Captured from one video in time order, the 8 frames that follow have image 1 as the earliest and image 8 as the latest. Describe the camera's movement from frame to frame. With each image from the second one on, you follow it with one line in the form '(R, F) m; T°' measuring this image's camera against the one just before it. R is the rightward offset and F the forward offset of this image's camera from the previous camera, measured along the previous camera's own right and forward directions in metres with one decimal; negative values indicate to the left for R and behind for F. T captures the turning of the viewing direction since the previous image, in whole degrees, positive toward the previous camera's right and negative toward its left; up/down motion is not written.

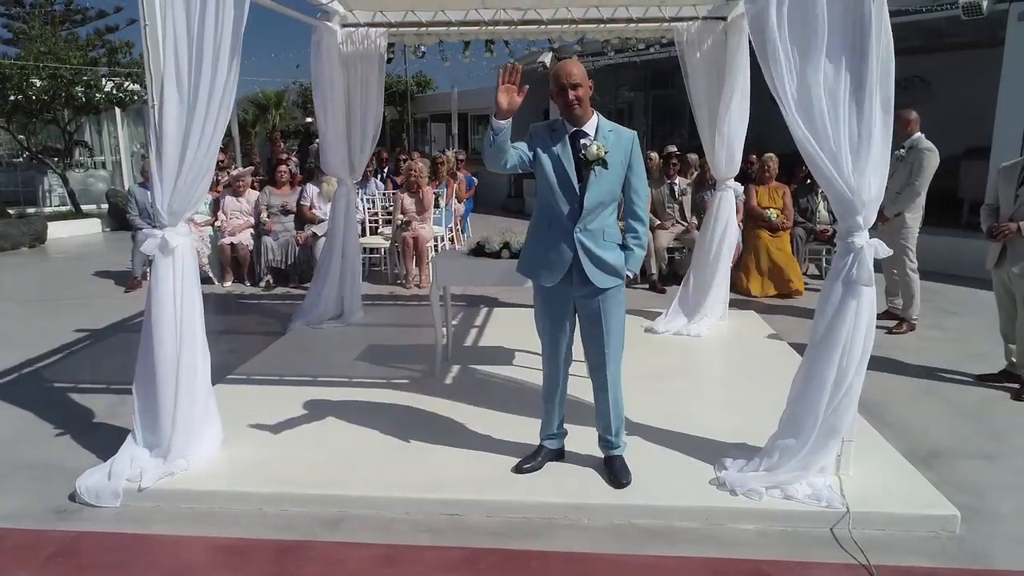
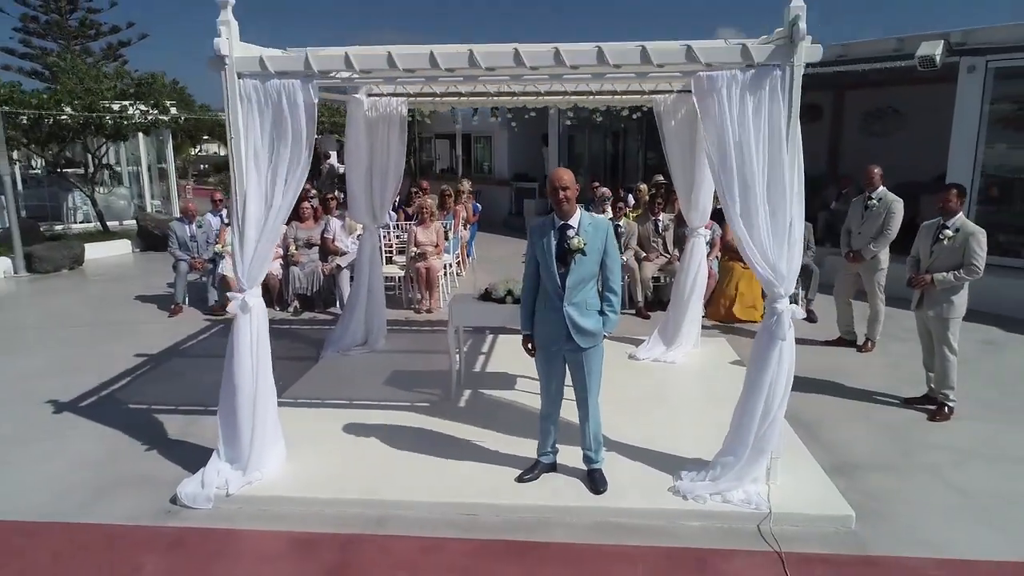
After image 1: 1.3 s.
(0.0, -0.8) m; 0°
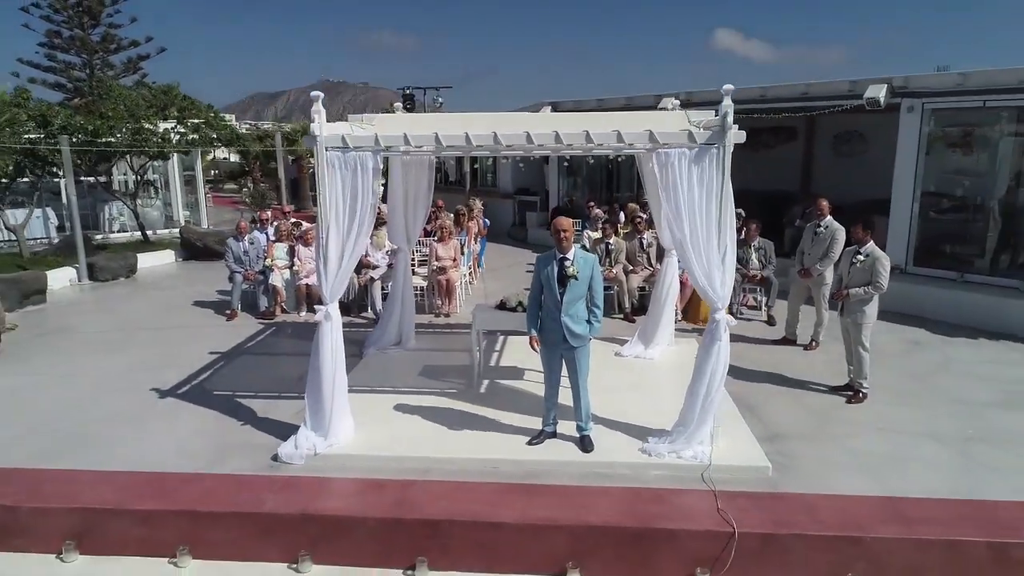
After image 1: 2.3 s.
(-0.1, -1.2) m; 0°
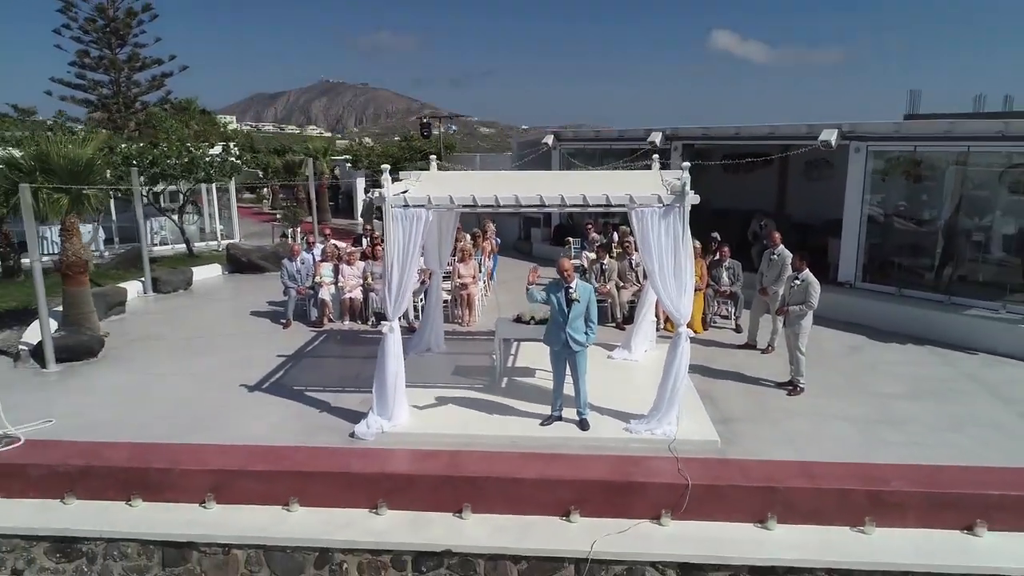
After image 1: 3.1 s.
(-0.1, -1.6) m; 0°
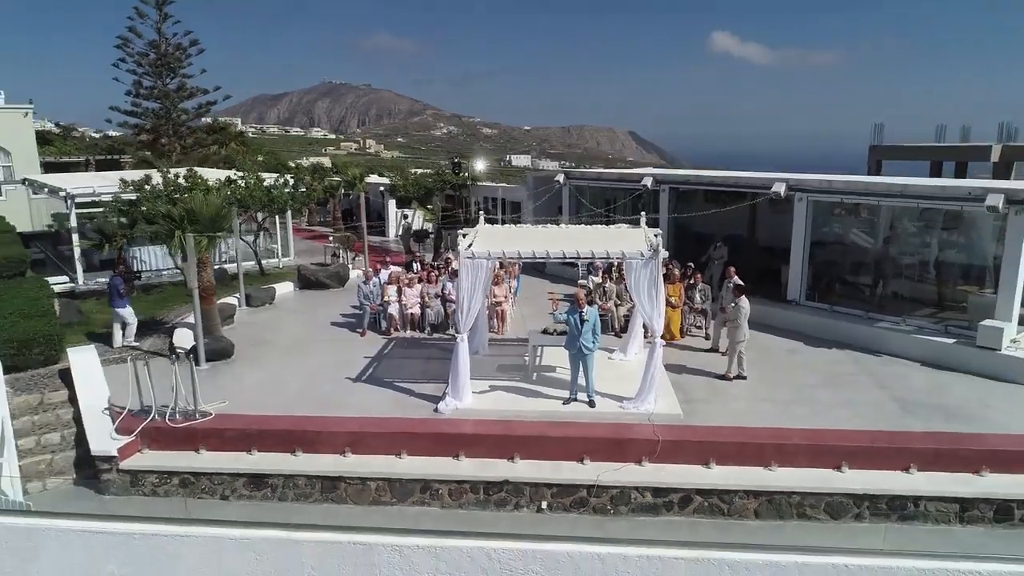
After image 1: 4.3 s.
(-0.4, -3.0) m; 0°
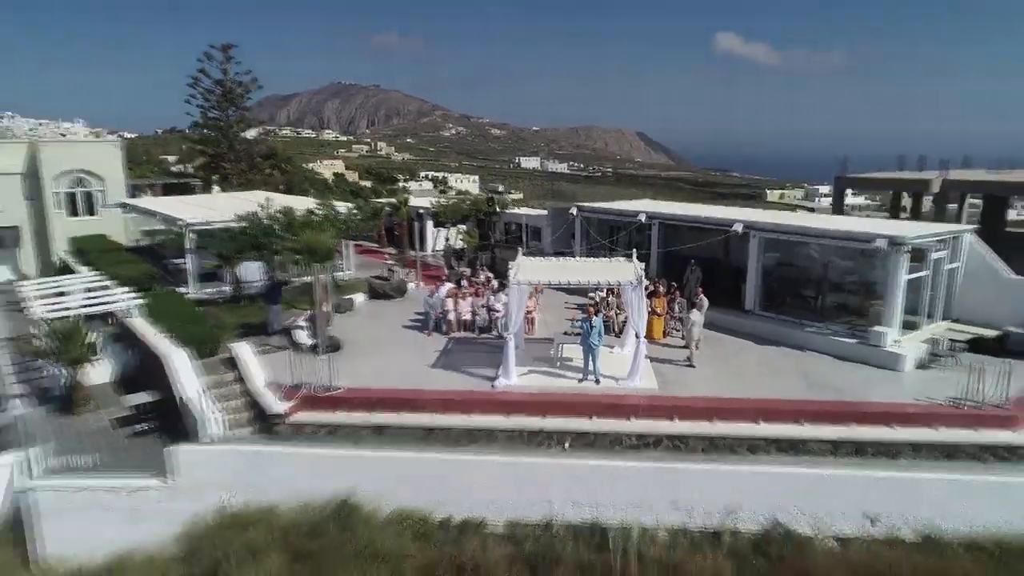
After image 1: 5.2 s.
(-0.5, -4.6) m; -1°
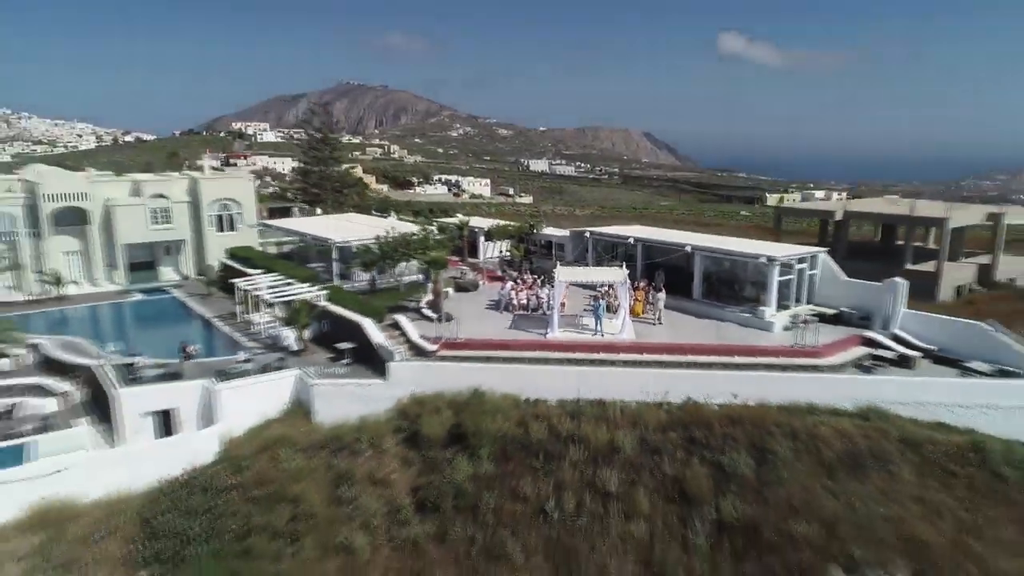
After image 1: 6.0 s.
(-1.3, -11.6) m; 0°
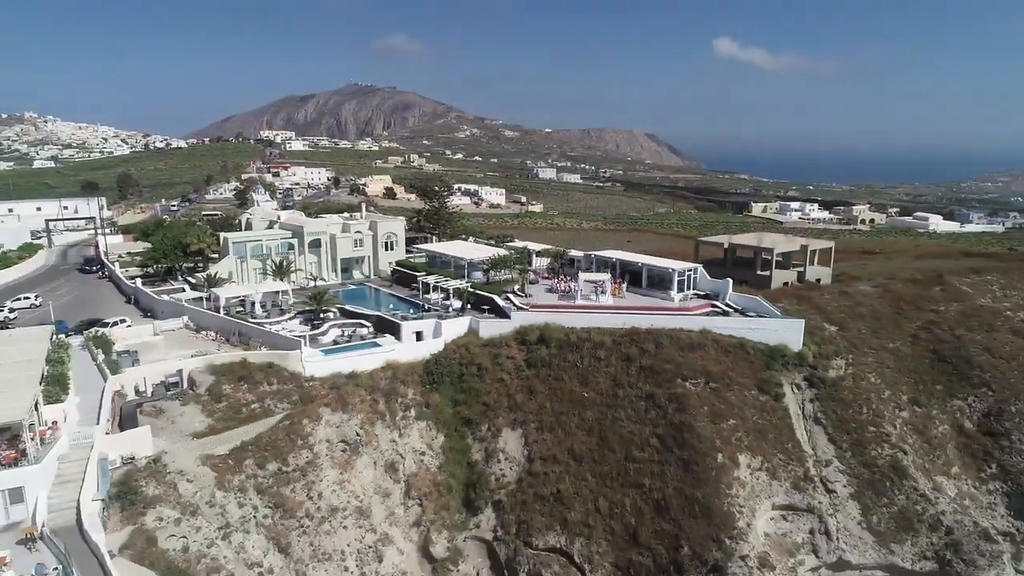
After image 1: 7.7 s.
(-3.5, -33.5) m; 0°
